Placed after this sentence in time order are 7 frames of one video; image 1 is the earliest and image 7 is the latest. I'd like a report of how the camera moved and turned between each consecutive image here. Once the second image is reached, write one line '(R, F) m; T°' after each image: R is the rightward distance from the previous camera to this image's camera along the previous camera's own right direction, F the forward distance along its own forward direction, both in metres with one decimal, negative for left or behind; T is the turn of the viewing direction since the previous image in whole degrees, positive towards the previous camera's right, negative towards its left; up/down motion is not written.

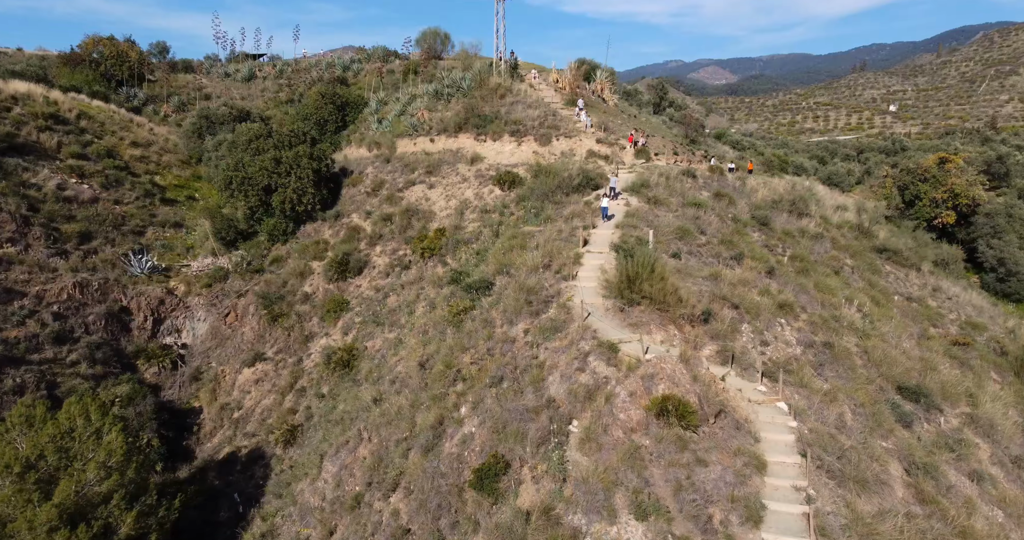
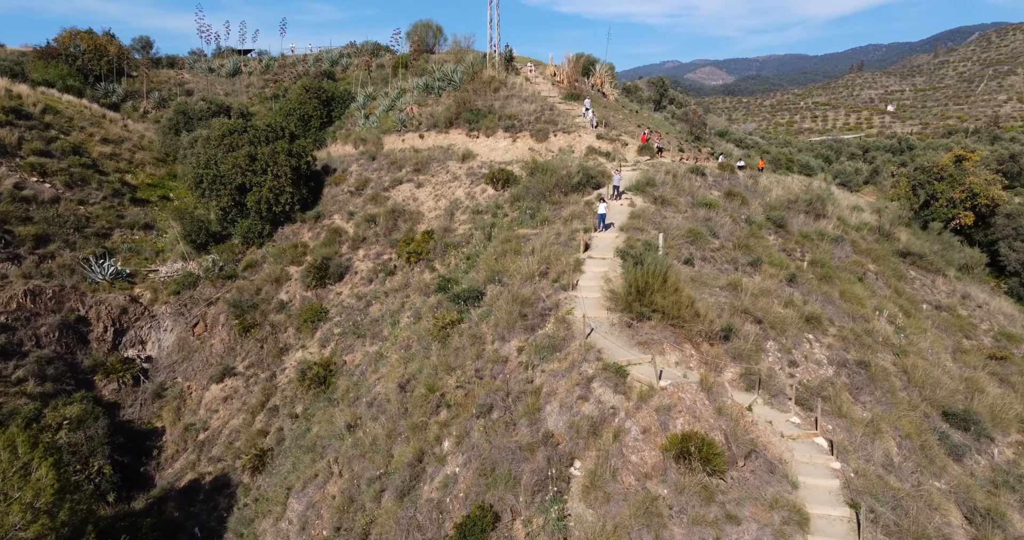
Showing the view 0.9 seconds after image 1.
(+0.1, +1.5) m; 0°
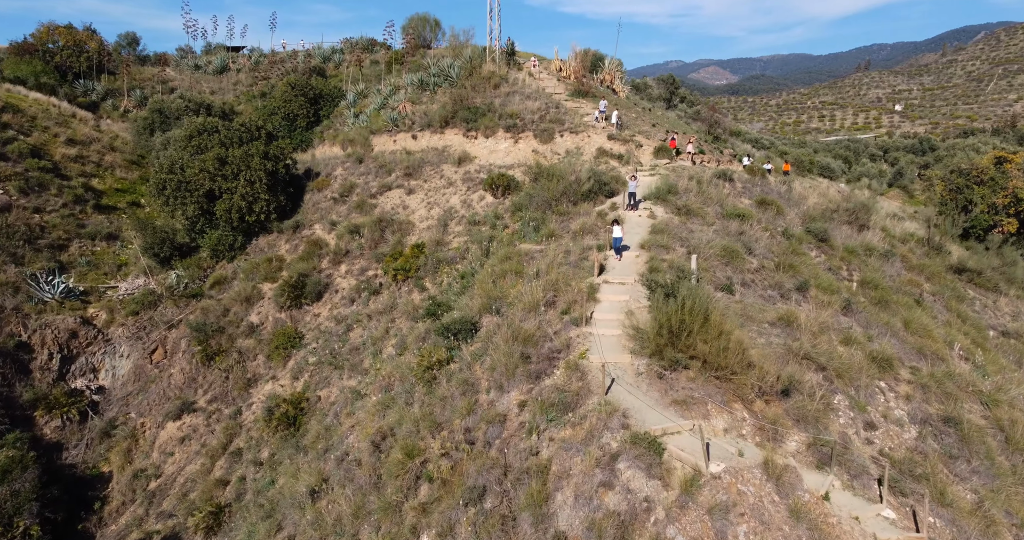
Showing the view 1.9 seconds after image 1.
(0.0, +2.2) m; 0°
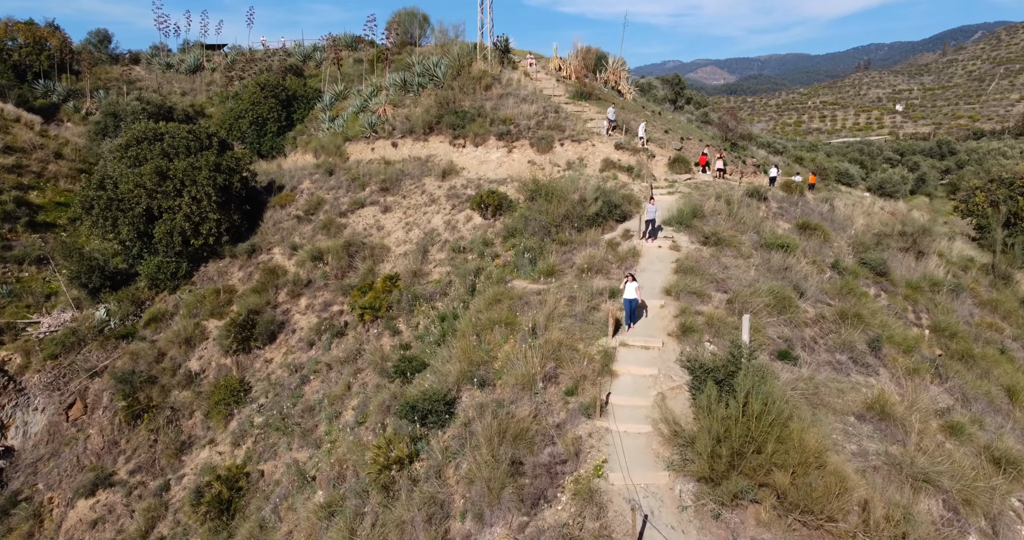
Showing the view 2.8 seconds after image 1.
(+0.1, +2.6) m; 0°
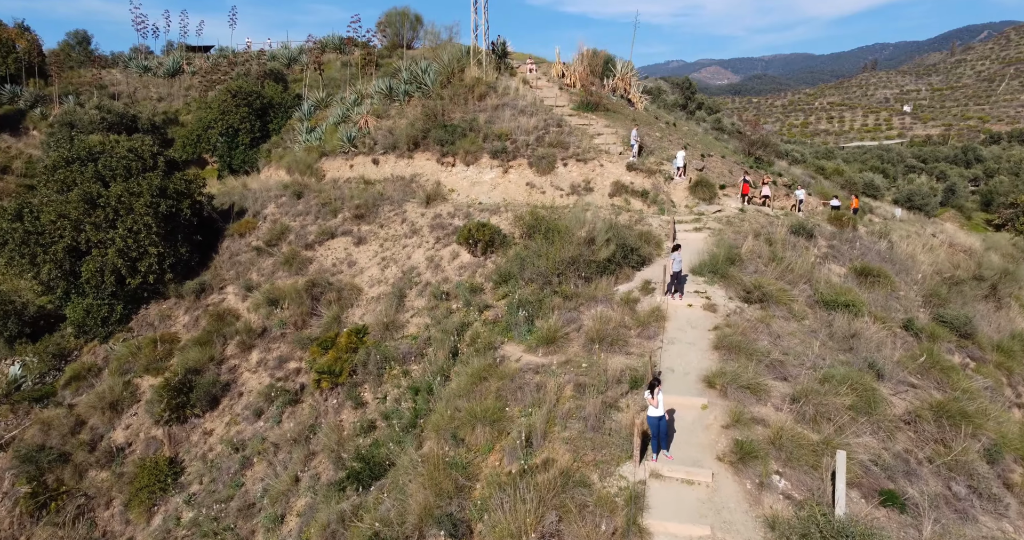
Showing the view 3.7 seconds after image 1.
(+0.2, +2.4) m; 0°
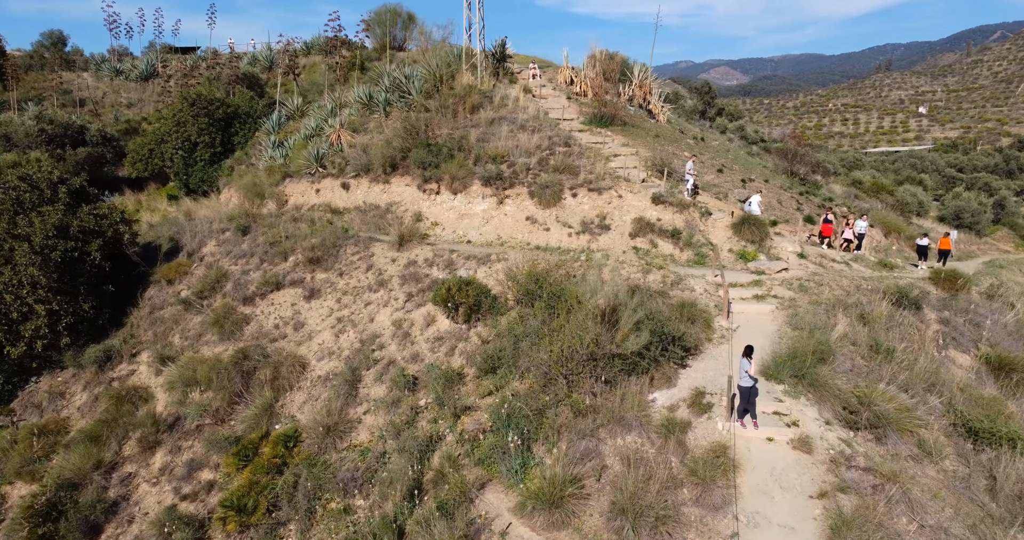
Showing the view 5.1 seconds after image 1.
(+0.2, +3.1) m; -1°
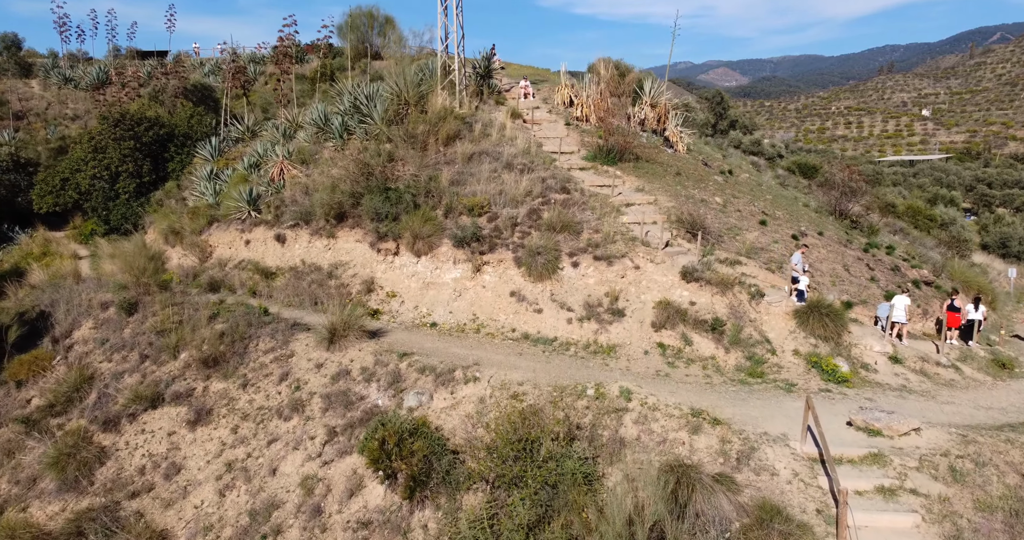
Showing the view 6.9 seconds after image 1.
(+0.3, +3.3) m; 0°
